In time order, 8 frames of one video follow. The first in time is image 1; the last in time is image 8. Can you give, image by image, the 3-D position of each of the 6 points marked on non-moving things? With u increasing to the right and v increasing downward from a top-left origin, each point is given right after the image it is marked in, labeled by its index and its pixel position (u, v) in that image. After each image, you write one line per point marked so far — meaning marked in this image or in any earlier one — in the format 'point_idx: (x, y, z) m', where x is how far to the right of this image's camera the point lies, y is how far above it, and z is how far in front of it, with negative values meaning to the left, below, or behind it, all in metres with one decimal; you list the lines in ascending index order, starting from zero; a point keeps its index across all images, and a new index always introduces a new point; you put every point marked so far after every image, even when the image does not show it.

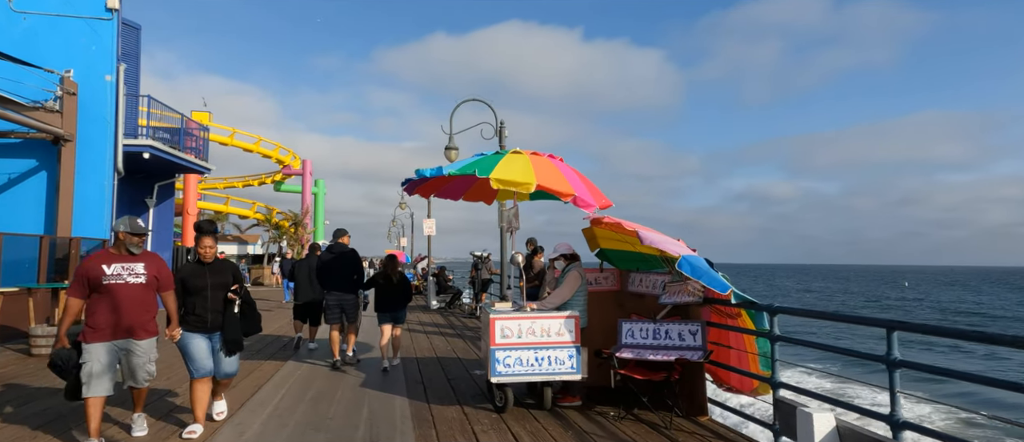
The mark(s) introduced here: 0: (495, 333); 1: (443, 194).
0: (-0.2, -1.1, +5.1) m
1: (-0.9, +0.4, +7.1) m
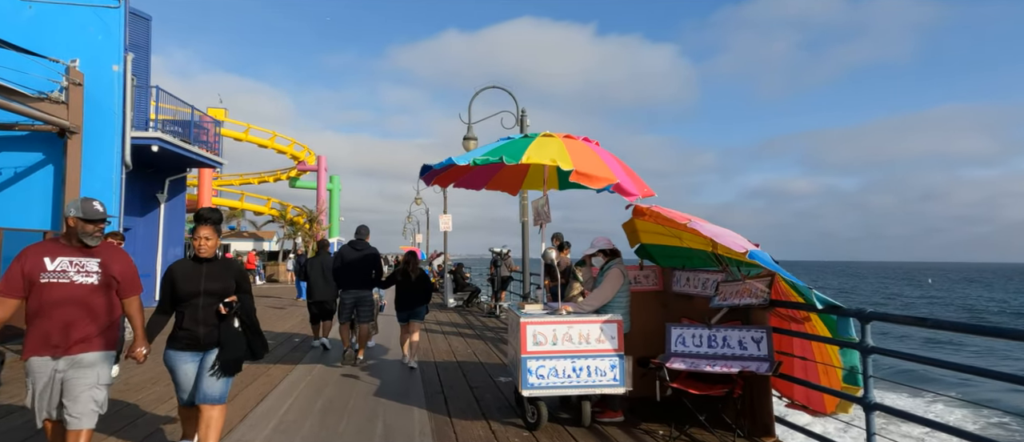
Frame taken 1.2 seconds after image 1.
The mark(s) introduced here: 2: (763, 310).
0: (+0.1, -1.0, +4.5) m
1: (-0.6, +0.4, +6.5) m
2: (+2.0, -0.7, +4.3) m
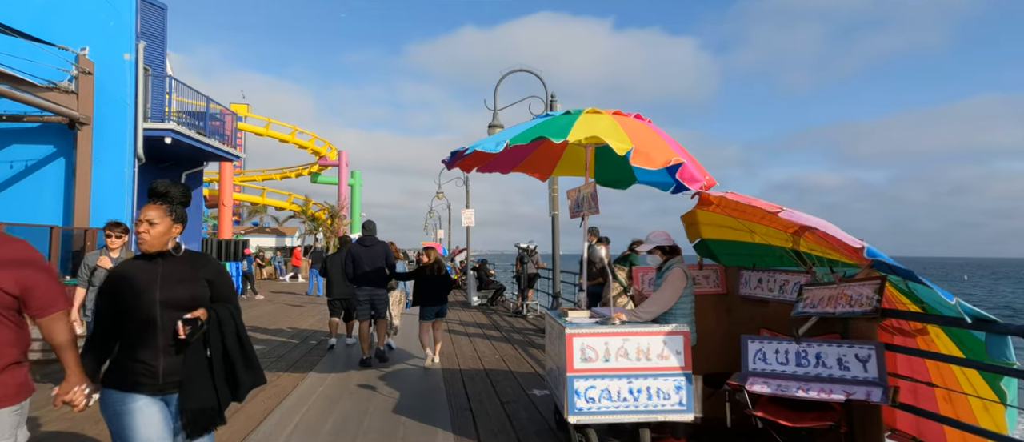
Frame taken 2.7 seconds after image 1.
0: (+0.4, -0.9, +3.7) m
1: (-0.2, +0.5, +5.7) m
2: (+2.3, -0.6, +3.5) m
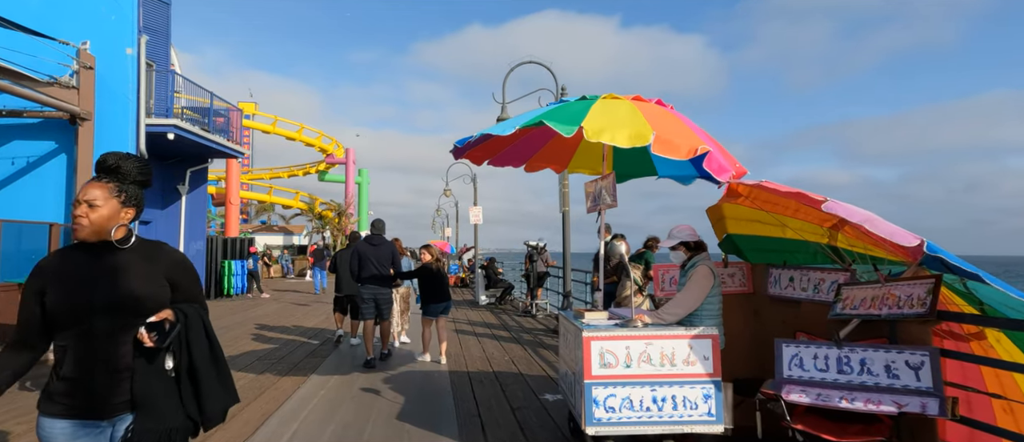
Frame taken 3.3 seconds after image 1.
0: (+0.5, -0.9, +3.4) m
1: (-0.1, +0.6, +5.4) m
2: (+2.4, -0.6, +3.2) m
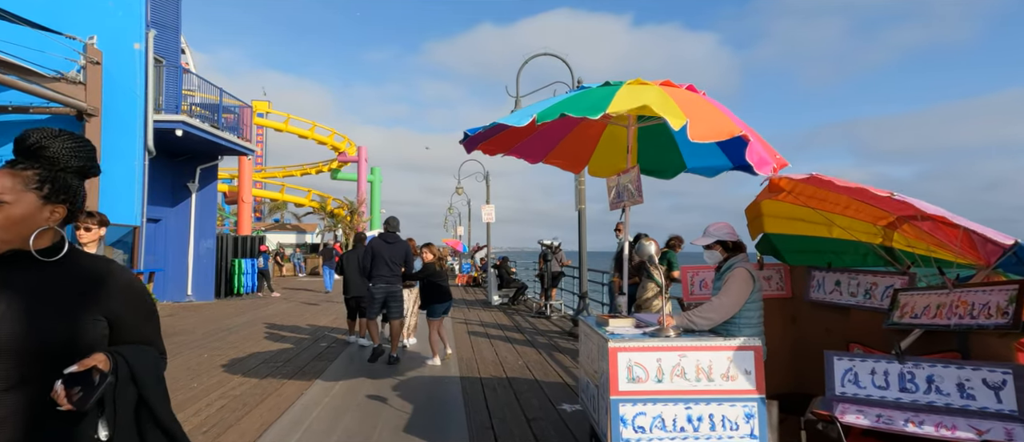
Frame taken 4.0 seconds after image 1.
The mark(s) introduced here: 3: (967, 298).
0: (+0.6, -0.9, +3.0) m
1: (0.0, +0.6, +5.0) m
2: (+2.5, -0.6, +2.8) m
3: (+2.4, -0.4, +2.9) m
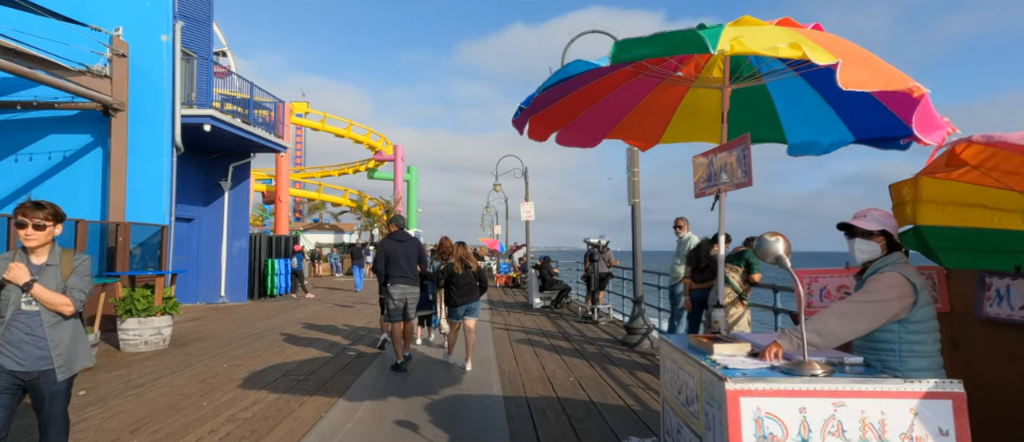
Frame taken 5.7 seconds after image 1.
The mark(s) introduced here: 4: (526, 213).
0: (+0.9, -0.8, +2.1) m
1: (+0.5, +0.7, +4.1) m
2: (+2.7, -0.5, +1.7) m
3: (+2.7, -0.3, +1.8) m
4: (+0.5, +0.3, +19.2) m
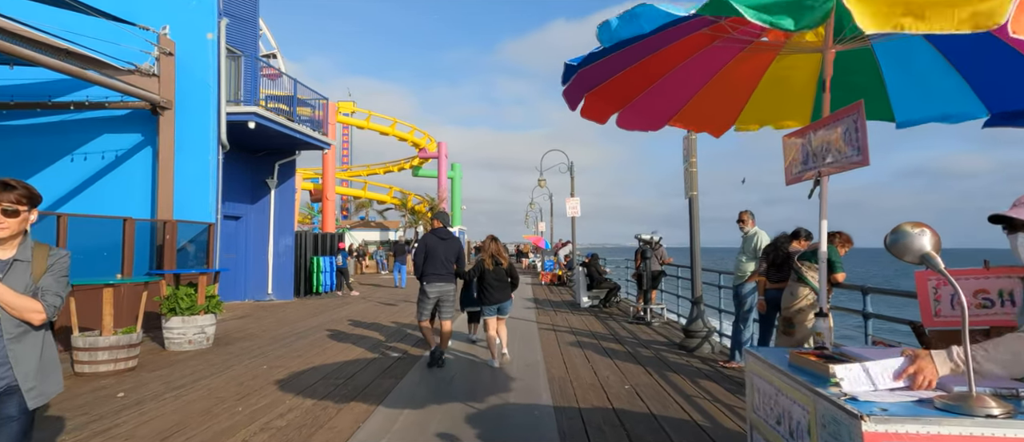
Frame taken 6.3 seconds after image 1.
0: (+1.1, -0.8, +1.5) m
1: (+0.8, +0.7, +3.6) m
2: (+2.9, -0.5, +1.0) m
3: (+2.8, -0.3, +1.1) m
4: (+2.0, +0.4, +18.7) m
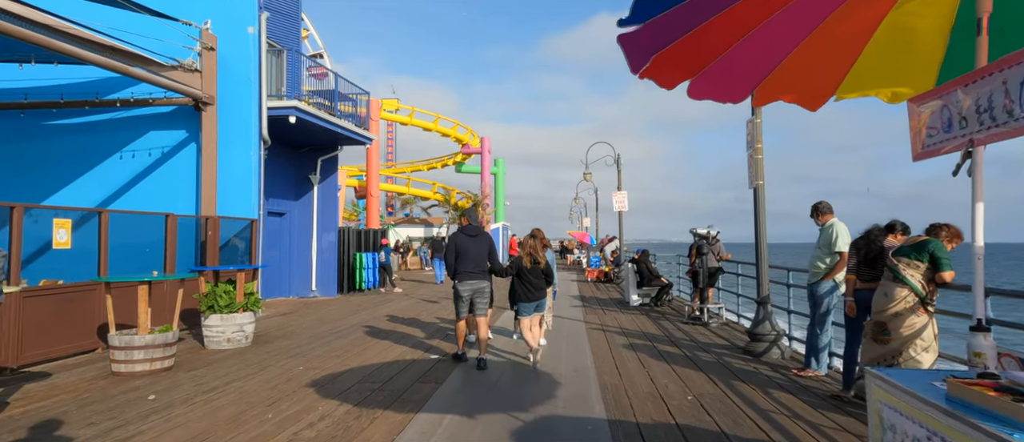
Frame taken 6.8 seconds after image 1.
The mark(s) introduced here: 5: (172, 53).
0: (+1.2, -0.7, +1.0) m
1: (+1.1, +0.8, +3.0) m
2: (+3.0, -0.4, +0.3) m
3: (+2.9, -0.2, +0.4) m
4: (+3.5, +0.6, +17.9) m
5: (-6.2, +3.1, +10.0) m
